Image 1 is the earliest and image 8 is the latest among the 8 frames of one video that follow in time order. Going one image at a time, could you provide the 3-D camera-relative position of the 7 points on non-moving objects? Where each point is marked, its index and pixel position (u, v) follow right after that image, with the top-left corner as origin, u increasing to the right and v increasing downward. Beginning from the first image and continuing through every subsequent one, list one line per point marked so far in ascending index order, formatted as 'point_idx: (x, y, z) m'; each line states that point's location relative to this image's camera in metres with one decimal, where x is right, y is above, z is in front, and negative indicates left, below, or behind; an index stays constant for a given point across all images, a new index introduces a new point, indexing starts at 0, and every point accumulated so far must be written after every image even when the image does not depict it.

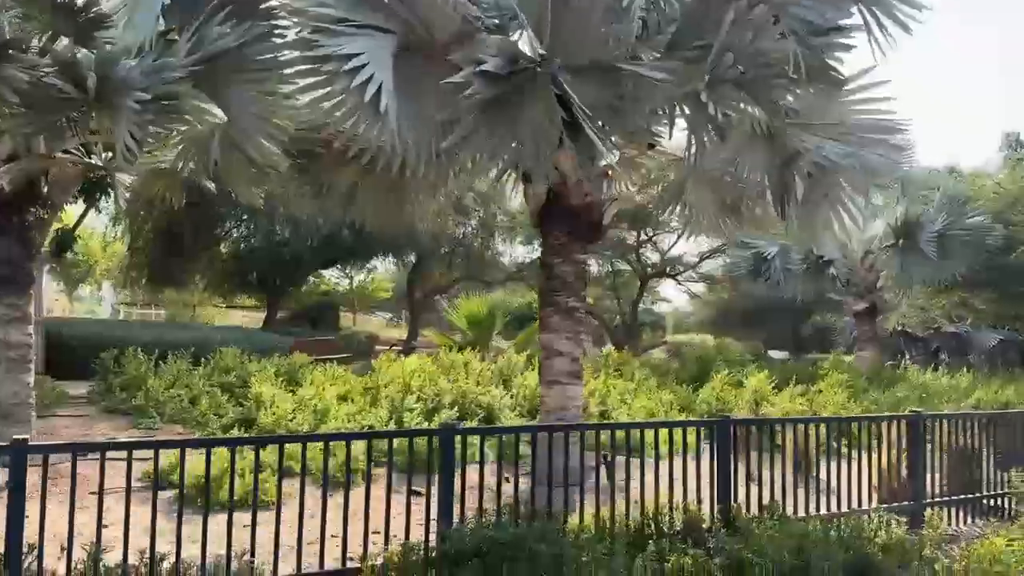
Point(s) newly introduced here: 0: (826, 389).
0: (+4.3, -1.5, +11.1) m
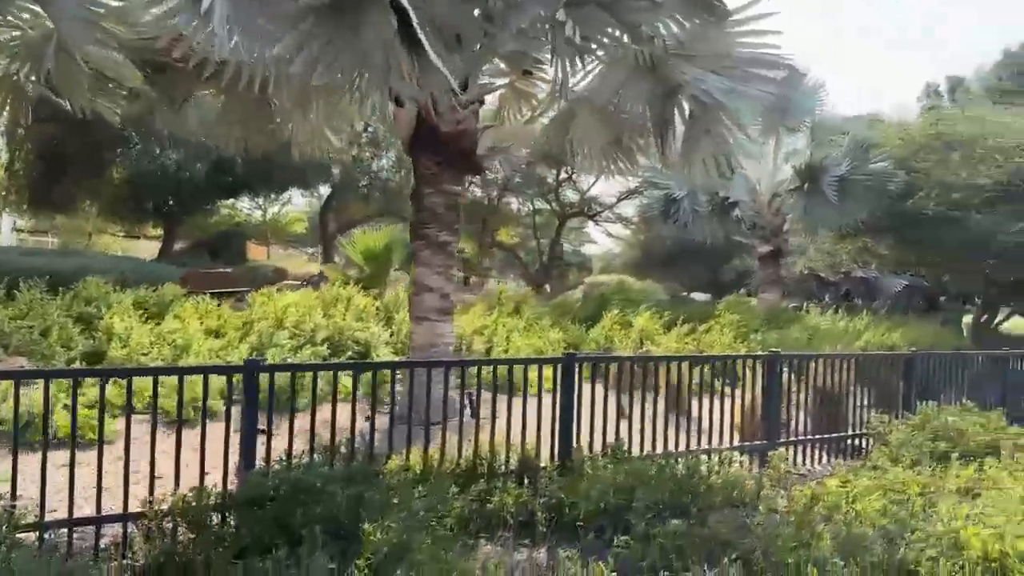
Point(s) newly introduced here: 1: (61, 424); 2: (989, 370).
0: (+2.8, -0.7, +11.1) m
1: (-3.8, -1.1, +6.8) m
2: (+5.3, -0.9, +9.0) m
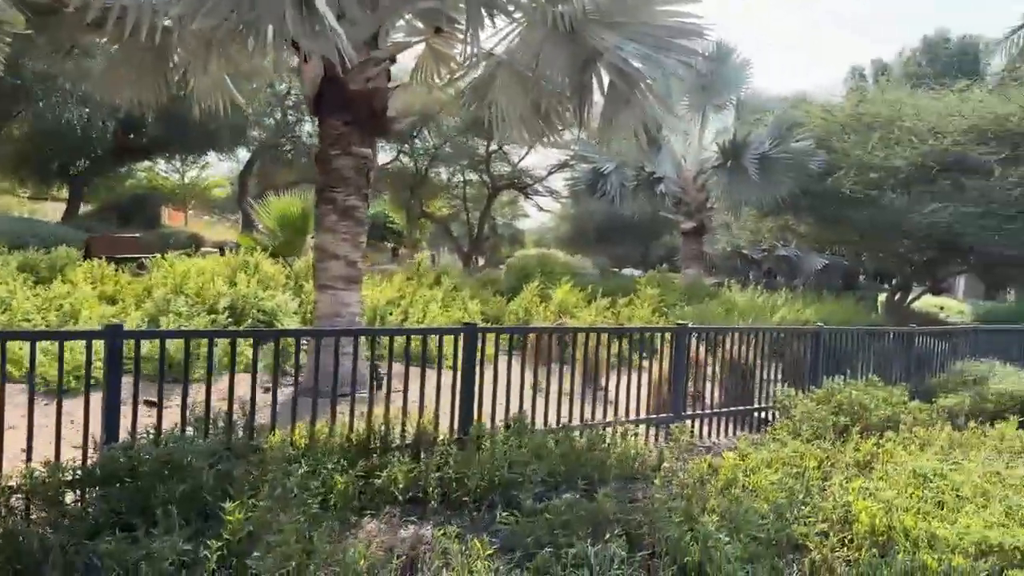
0: (+1.7, -0.3, +11.1) m
1: (-4.5, -0.8, +6.3) m
2: (+4.4, -0.7, +9.2) m
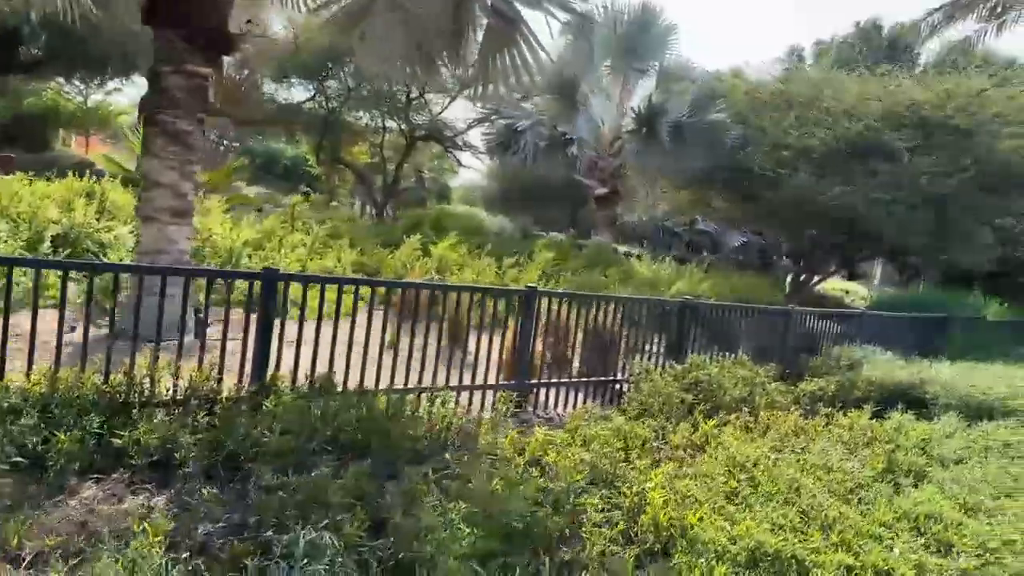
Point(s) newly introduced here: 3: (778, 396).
0: (+0.2, +0.2, +10.6) m
1: (-5.7, -0.1, +5.4) m
2: (+2.9, -0.4, +9.0) m
3: (+2.2, -0.9, +6.7) m
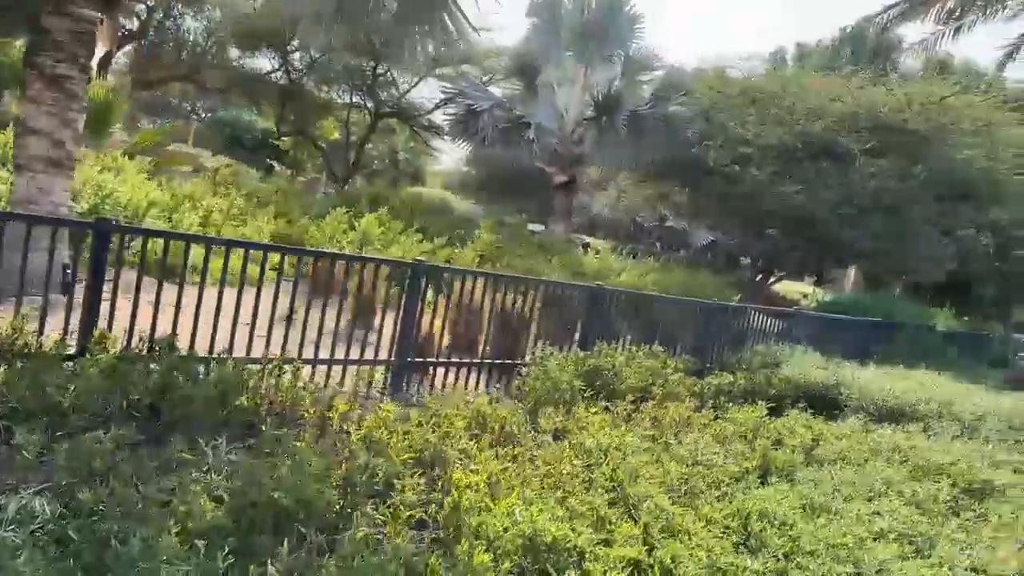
0: (-0.7, +0.4, +10.3) m
1: (-6.5, +0.4, +5.0) m
2: (+2.0, -0.3, +8.8) m
3: (+1.4, -0.8, +6.5) m
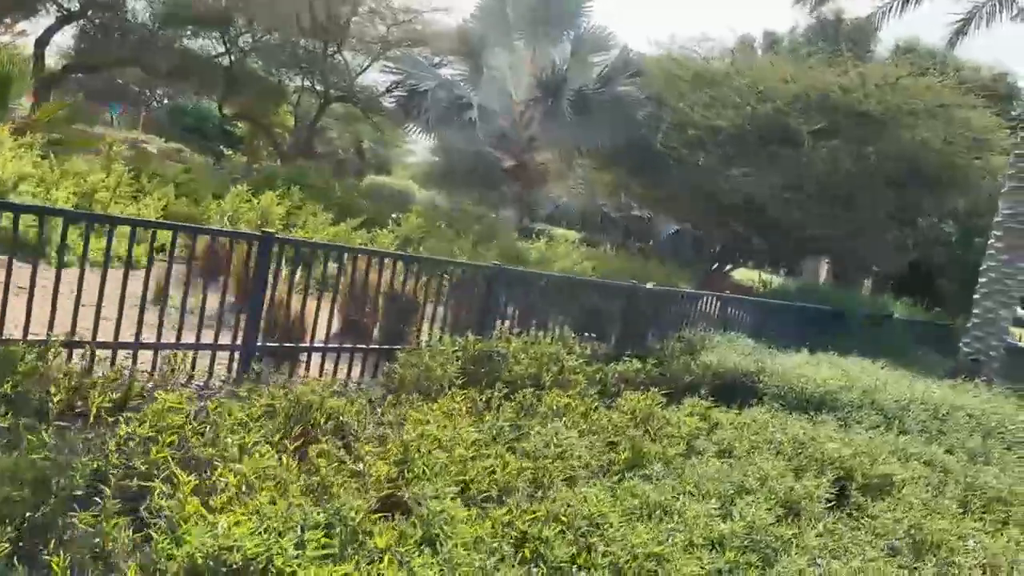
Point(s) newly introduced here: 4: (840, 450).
0: (-1.6, +0.6, +9.8) m
1: (-7.3, +0.5, +4.3) m
2: (+1.1, -0.2, +8.2) m
3: (+0.5, -0.7, +5.9) m
4: (+1.9, -0.9, +4.7) m
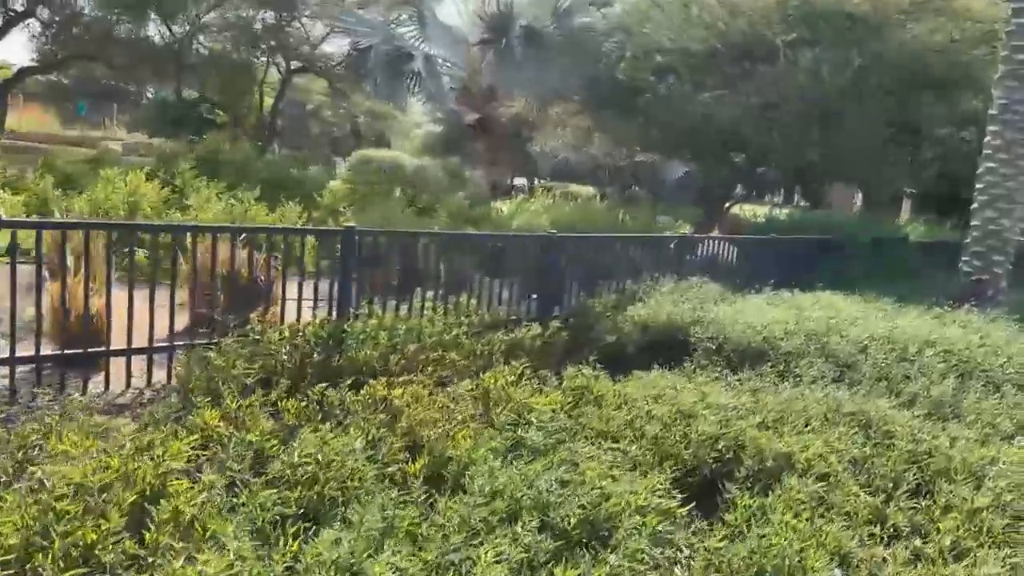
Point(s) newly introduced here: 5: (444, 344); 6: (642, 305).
0: (-2.4, +0.8, +8.7) m
1: (-8.4, -0.1, +3.6) m
2: (+0.3, +0.3, +7.1) m
3: (-0.4, -0.4, +4.9) m
4: (+1.0, -0.6, +3.6) m
5: (-0.4, -0.3, +4.9) m
6: (+1.1, -0.1, +6.6) m
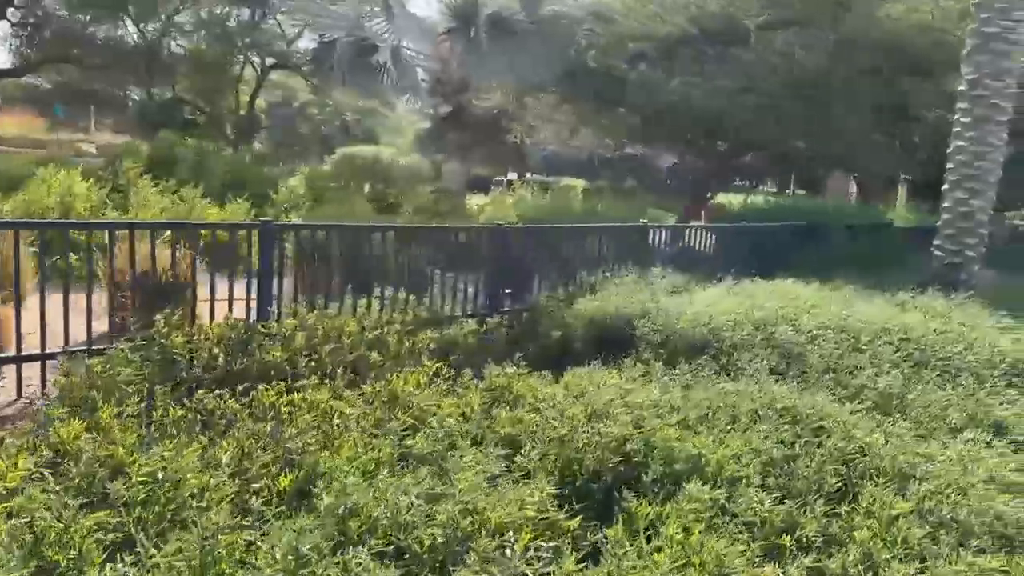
0: (-2.9, +0.8, +8.5) m
1: (-8.8, -0.3, +3.3) m
2: (-0.1, +0.3, +6.8) m
3: (-0.8, -0.4, +4.6) m
4: (+0.6, -0.5, +3.3) m
5: (-0.9, -0.3, +4.6) m
6: (+0.7, -0.1, +6.3) m
